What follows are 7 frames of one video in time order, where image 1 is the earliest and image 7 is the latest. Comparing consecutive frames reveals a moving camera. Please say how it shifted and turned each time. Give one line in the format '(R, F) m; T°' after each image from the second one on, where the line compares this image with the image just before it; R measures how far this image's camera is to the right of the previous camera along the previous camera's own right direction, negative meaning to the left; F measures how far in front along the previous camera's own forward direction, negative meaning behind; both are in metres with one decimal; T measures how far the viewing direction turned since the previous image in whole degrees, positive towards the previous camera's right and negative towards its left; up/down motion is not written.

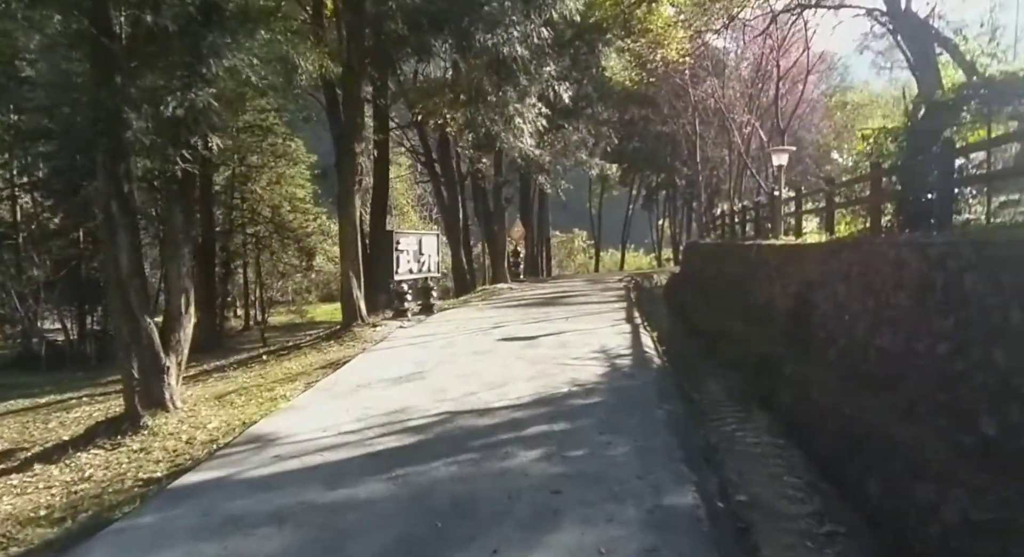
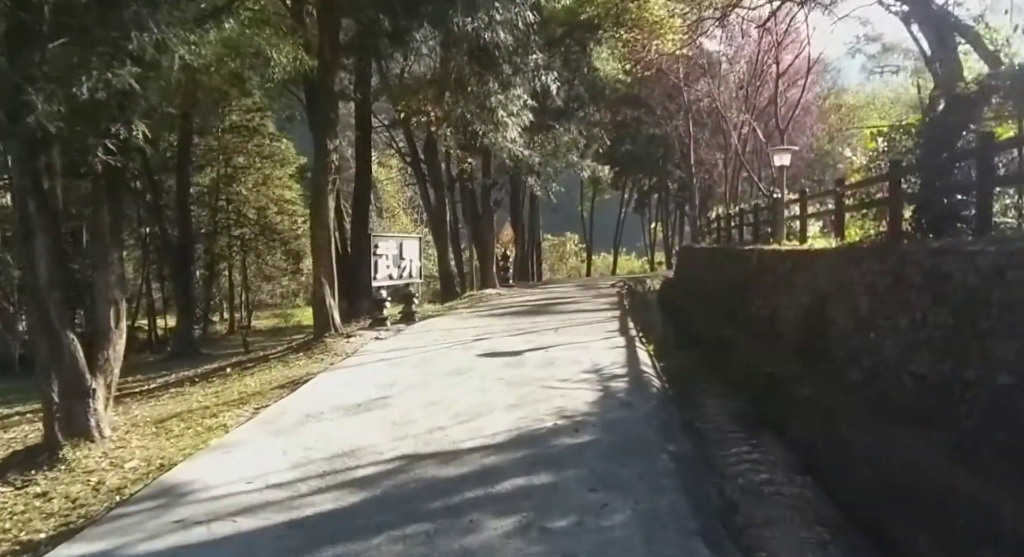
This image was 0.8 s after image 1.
(+0.1, +1.1) m; +1°
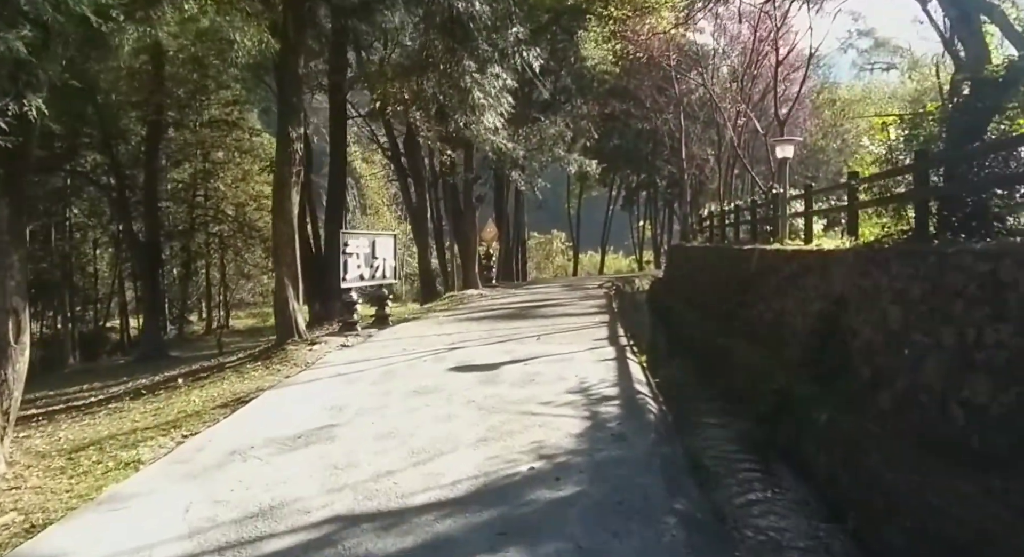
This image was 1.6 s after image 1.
(+0.1, +1.1) m; +1°
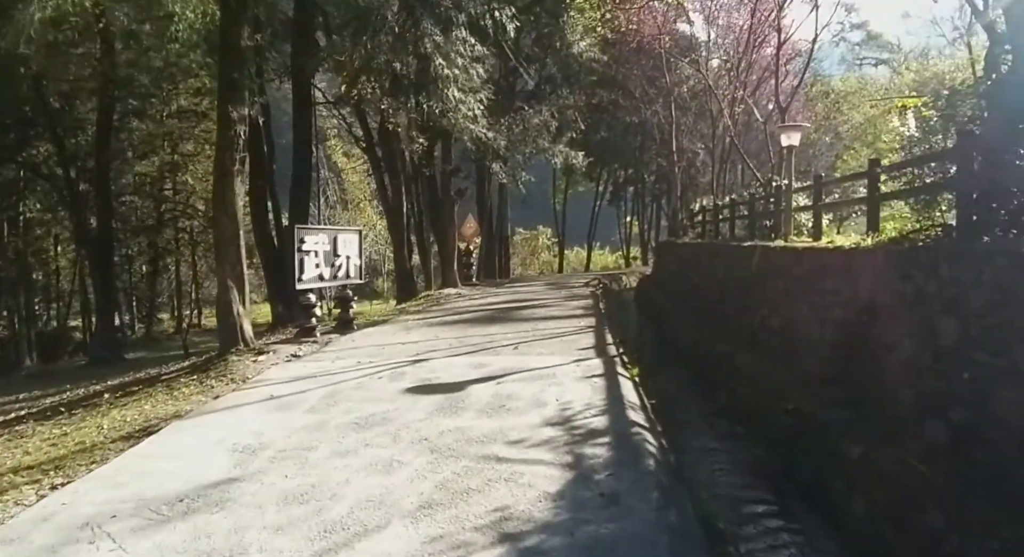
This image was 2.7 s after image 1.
(+0.1, +1.4) m; +1°
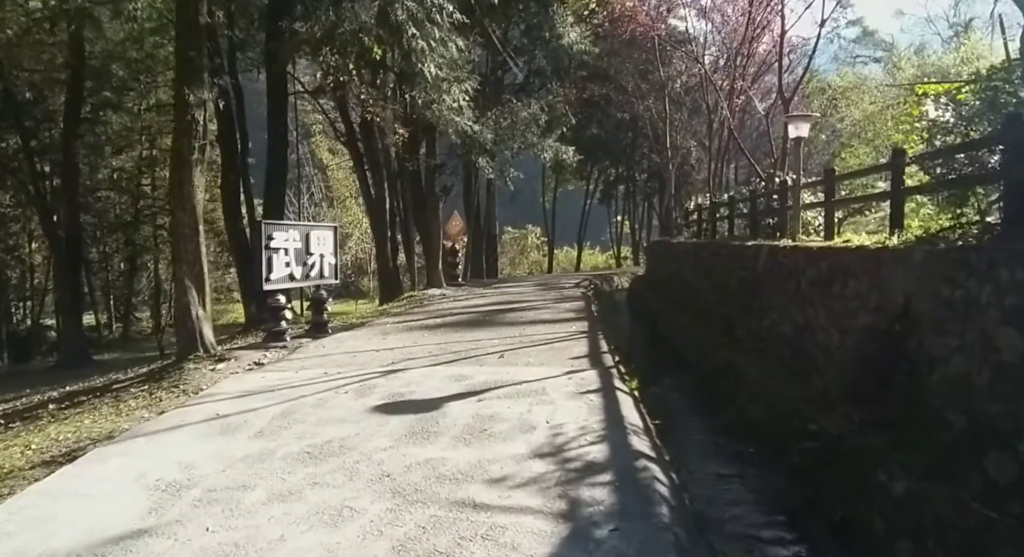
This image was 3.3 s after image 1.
(0.0, +0.9) m; +1°
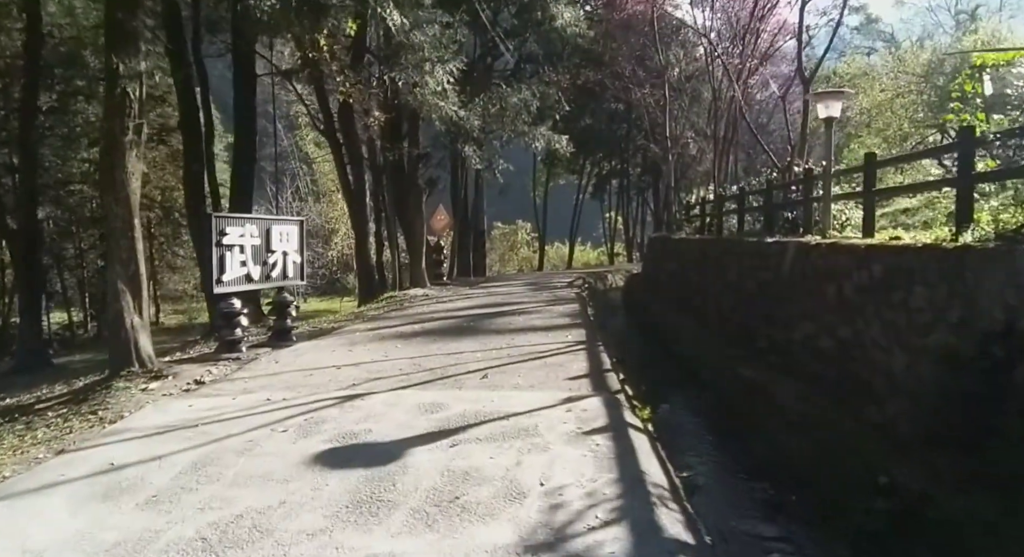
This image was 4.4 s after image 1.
(0.0, +1.5) m; +1°
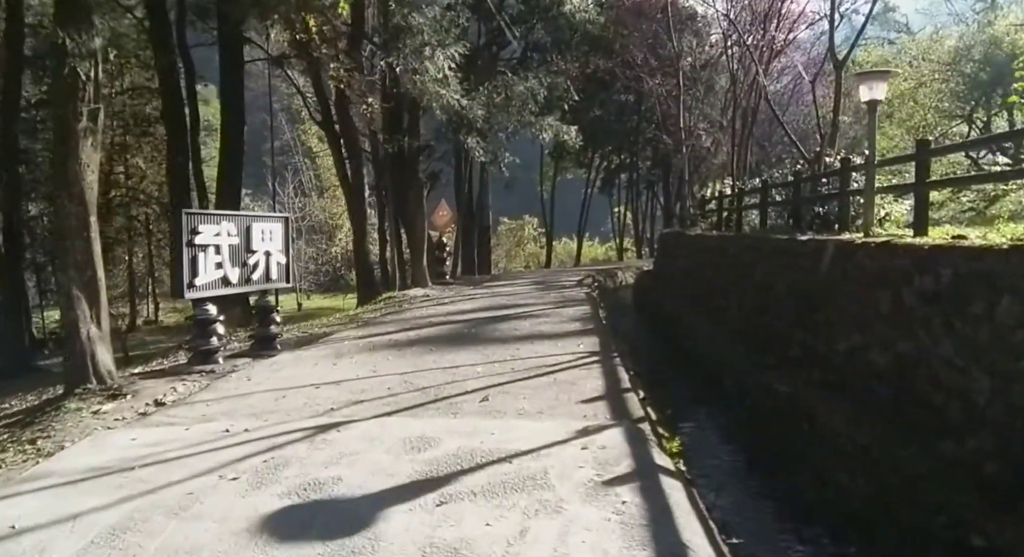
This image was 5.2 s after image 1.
(0.0, +1.0) m; 0°
